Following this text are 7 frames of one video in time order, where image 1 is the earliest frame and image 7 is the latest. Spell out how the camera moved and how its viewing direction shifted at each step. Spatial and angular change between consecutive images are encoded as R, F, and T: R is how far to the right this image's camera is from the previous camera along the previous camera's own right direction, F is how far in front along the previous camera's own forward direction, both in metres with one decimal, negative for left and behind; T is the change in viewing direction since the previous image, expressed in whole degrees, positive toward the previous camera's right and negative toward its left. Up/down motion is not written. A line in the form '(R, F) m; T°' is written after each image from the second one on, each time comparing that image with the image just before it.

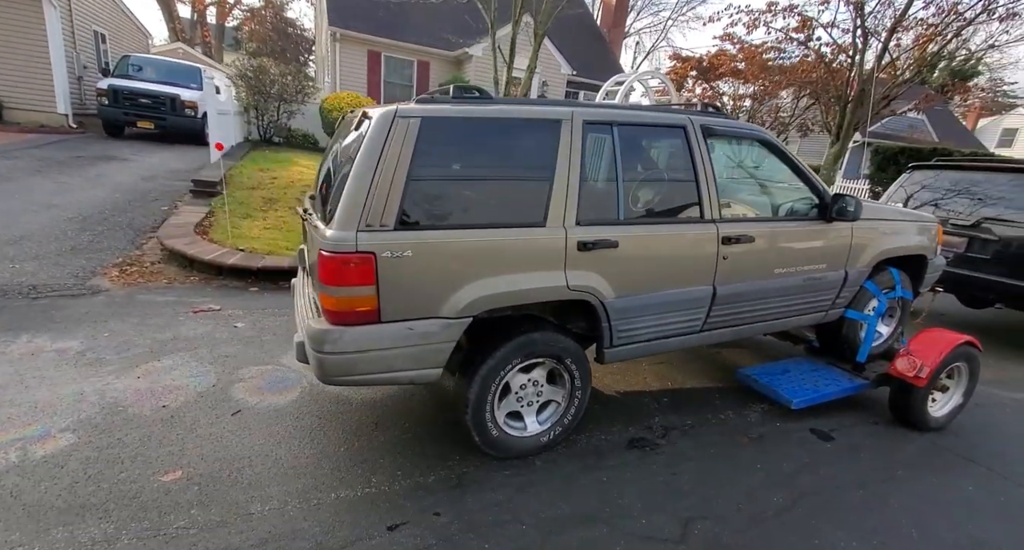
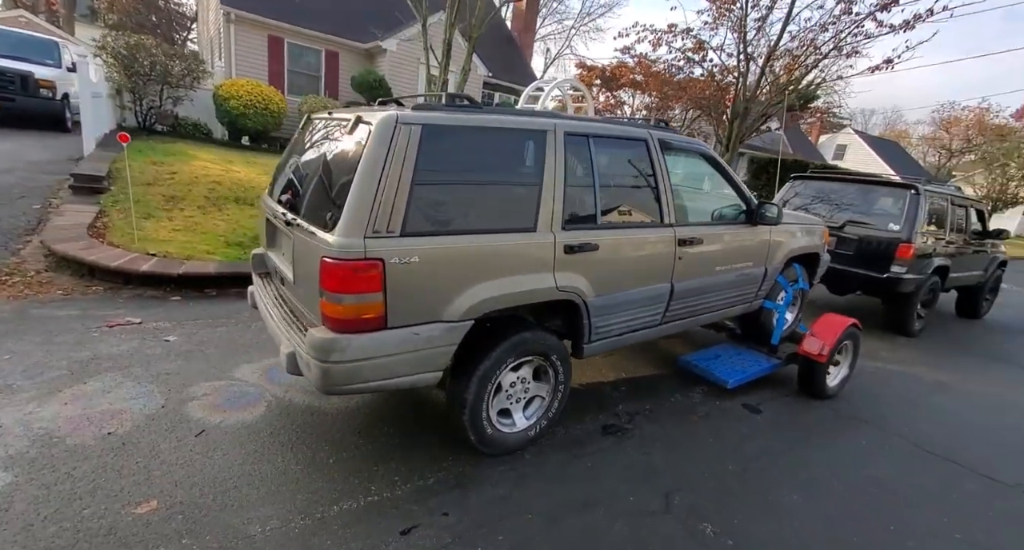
(-0.5, -0.1) m; +12°
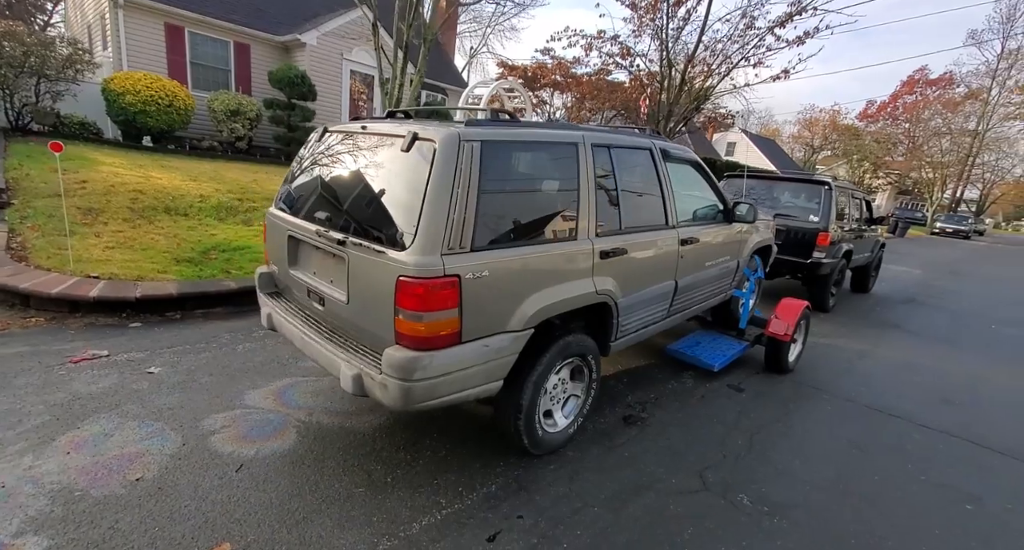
(-0.7, 0.0) m; +10°
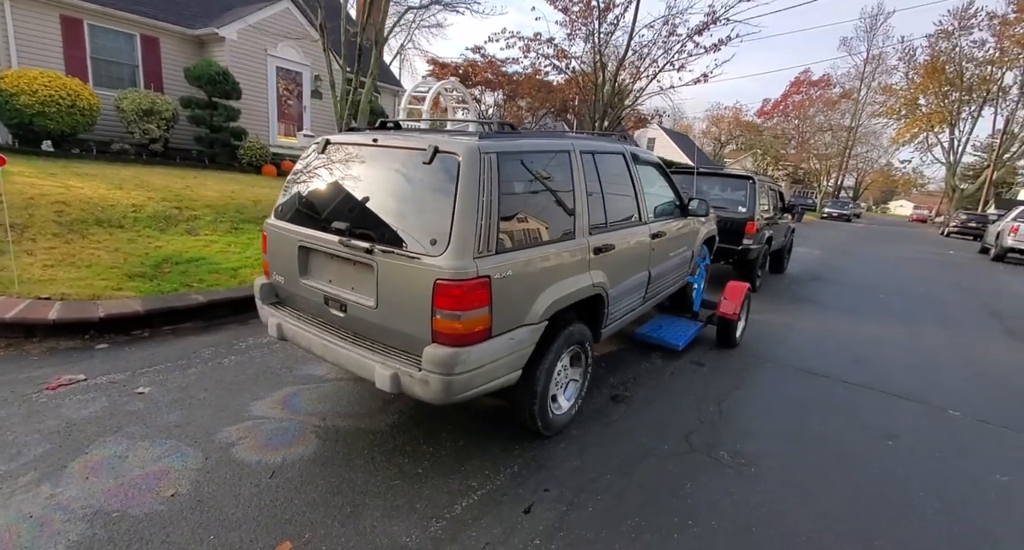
(-0.5, -0.2) m; +8°
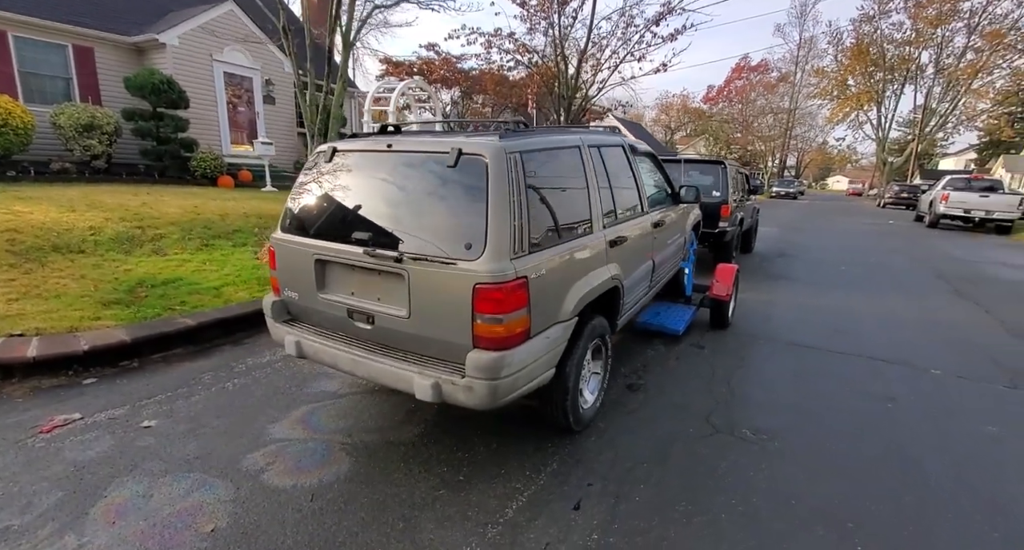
(-0.4, 0.0) m; +4°
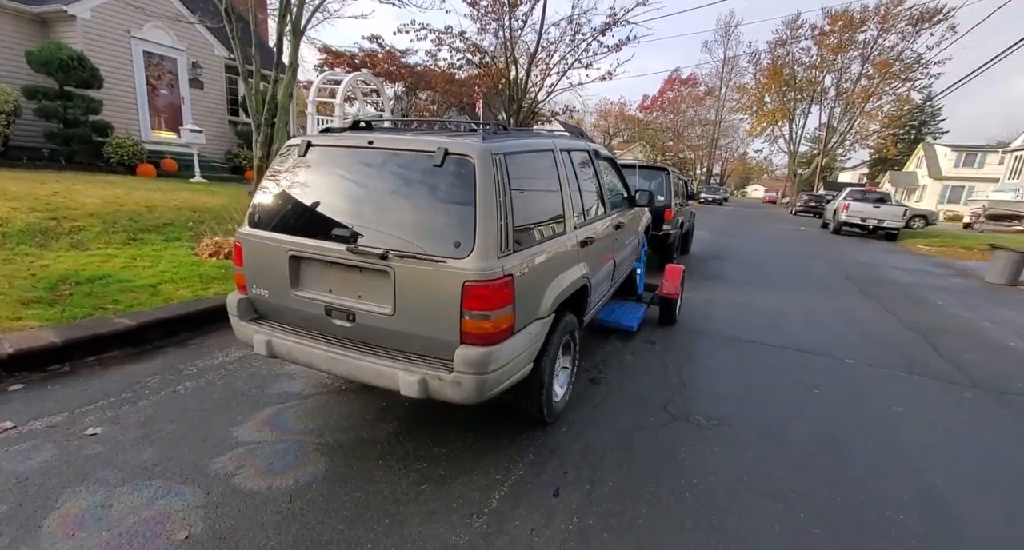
(-0.2, -0.1) m; +7°
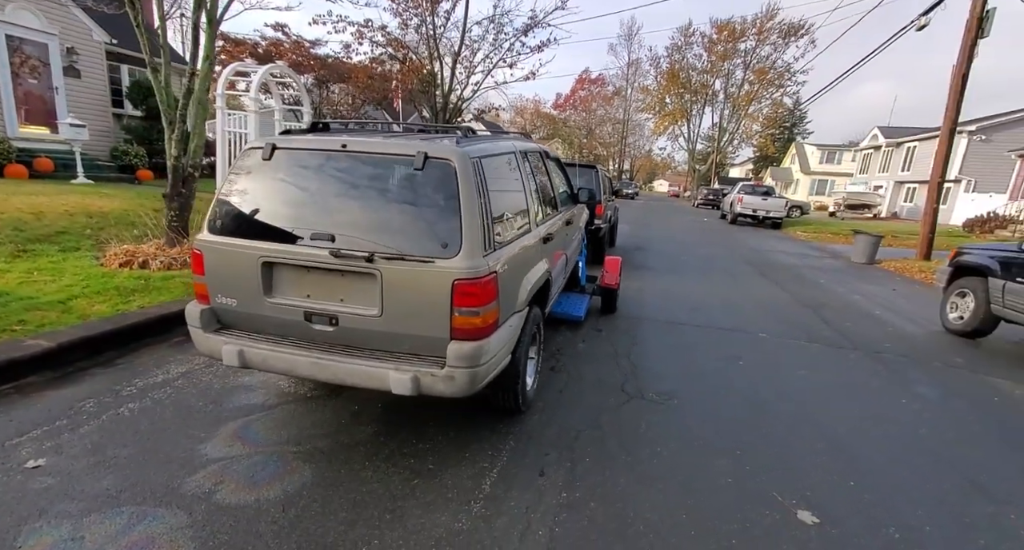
(-0.3, -0.1) m; +9°
